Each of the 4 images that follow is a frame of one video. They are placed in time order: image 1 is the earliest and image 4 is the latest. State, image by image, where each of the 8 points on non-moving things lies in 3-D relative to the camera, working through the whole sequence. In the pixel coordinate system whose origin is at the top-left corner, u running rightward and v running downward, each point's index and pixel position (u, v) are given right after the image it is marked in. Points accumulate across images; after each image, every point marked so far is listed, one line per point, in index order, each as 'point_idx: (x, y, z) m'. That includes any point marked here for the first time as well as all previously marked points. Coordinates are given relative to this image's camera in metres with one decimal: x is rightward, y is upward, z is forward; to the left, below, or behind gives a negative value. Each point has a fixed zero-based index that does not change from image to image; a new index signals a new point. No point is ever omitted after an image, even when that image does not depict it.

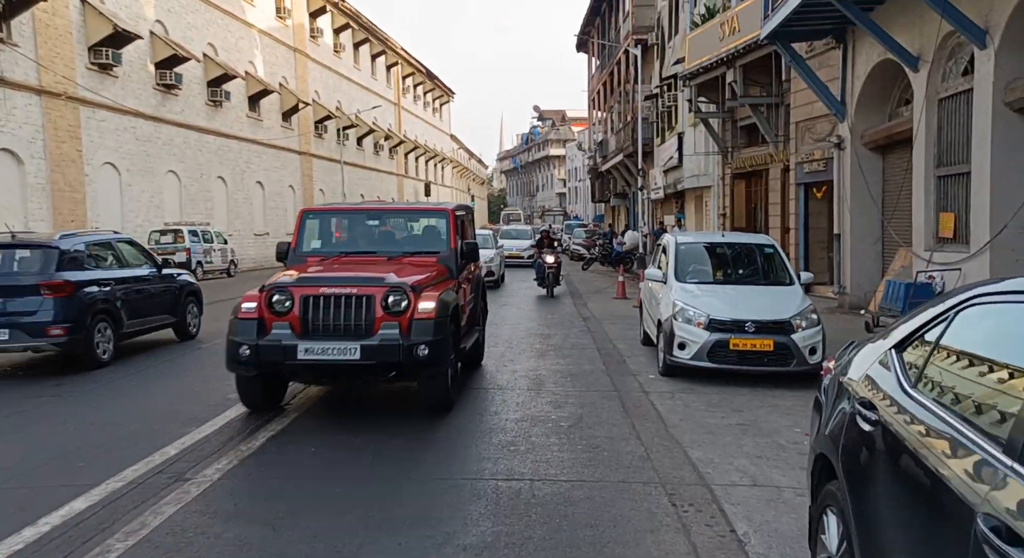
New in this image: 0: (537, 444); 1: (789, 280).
0: (+0.2, -1.3, +6.0) m
1: (+3.6, 0.0, +9.7) m
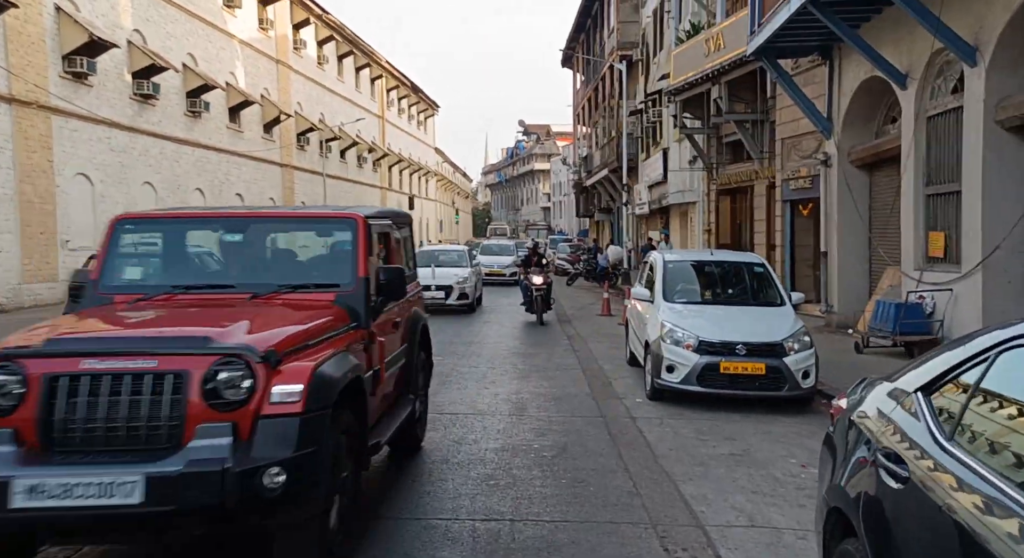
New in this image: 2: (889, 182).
0: (0.0, -1.5, +5.6) m
1: (+3.4, -0.3, +9.4) m
2: (+6.8, +1.7, +13.3) m
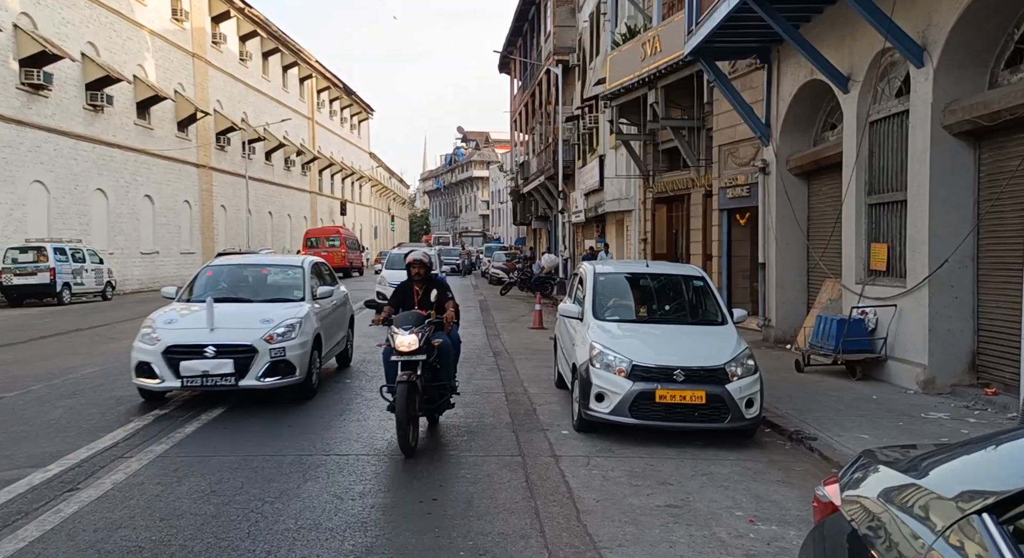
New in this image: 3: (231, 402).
0: (-0.6, -1.6, +4.5) m
1: (+2.4, -0.5, +8.5) m
2: (+5.5, +1.5, +12.7) m
3: (-3.3, -1.4, +8.6) m
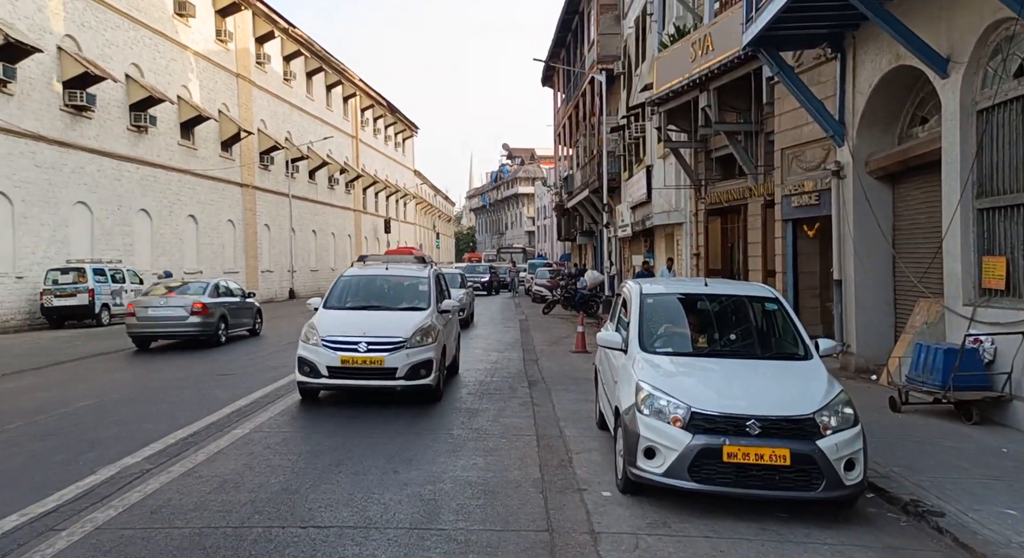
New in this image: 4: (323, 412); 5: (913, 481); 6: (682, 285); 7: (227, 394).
0: (-0.6, -1.8, +3.0) m
1: (+2.7, -0.7, +6.9) m
2: (+6.0, +1.2, +10.9) m
3: (-3.0, -1.7, +7.2) m
4: (-2.4, -1.7, +9.6) m
5: (+3.3, -1.7, +6.0) m
6: (+1.8, -0.1, +7.9) m
7: (-4.4, -1.7, +11.6) m
